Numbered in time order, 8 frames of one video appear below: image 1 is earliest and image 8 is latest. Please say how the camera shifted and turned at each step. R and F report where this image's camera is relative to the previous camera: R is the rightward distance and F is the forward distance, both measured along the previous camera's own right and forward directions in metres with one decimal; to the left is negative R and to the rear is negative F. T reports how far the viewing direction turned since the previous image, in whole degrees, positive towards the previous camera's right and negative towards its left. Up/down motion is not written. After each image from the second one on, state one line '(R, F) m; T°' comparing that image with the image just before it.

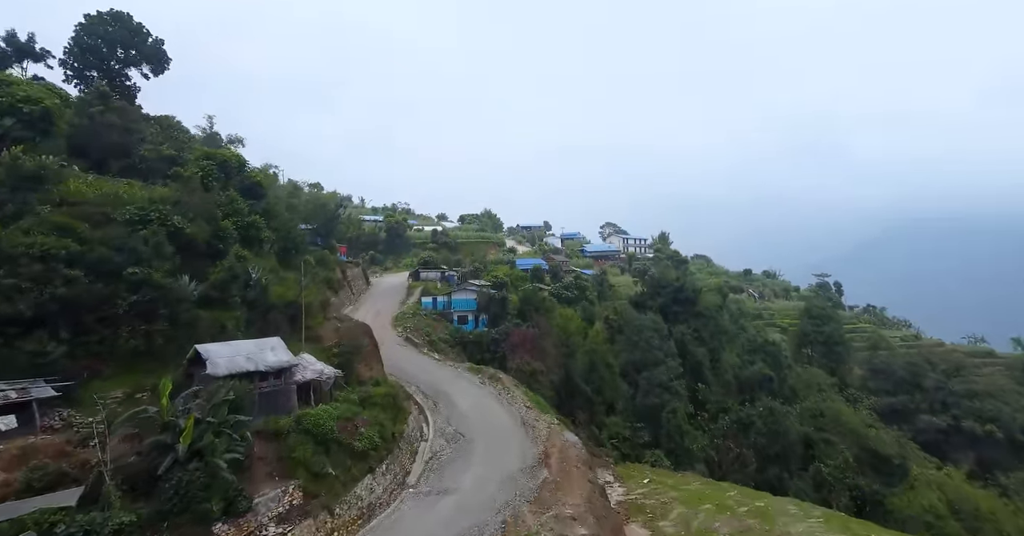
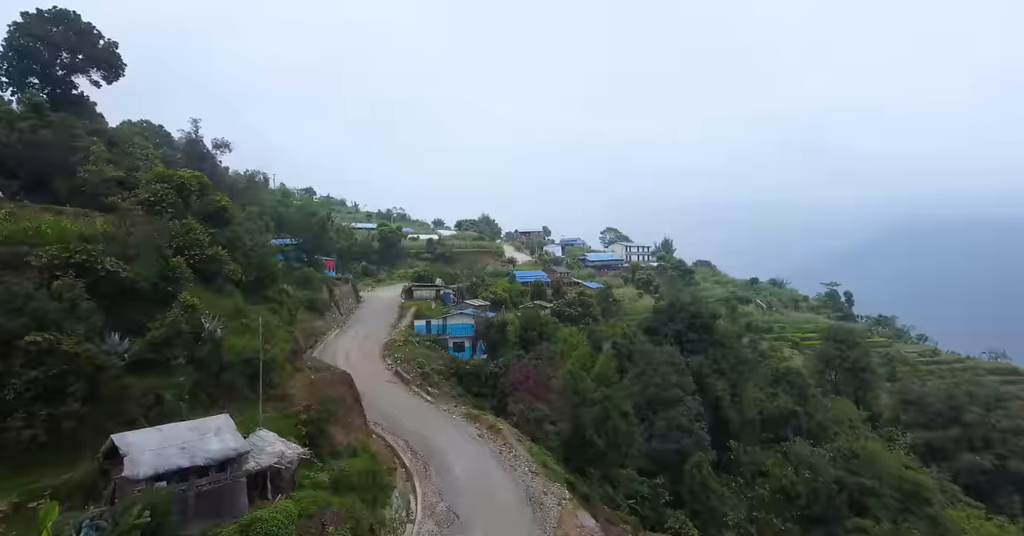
(-0.1, +1.8) m; 0°
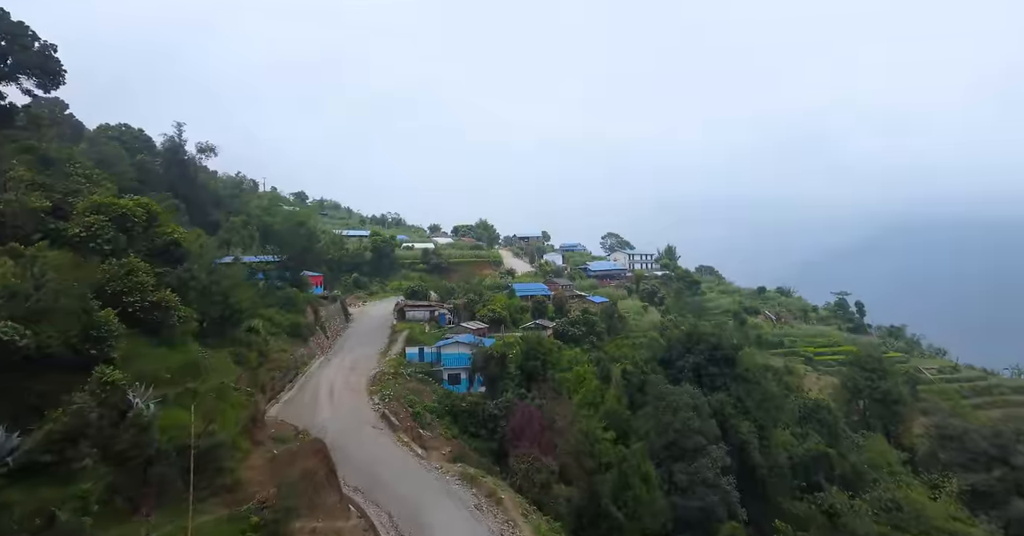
(-0.1, +1.9) m; 0°
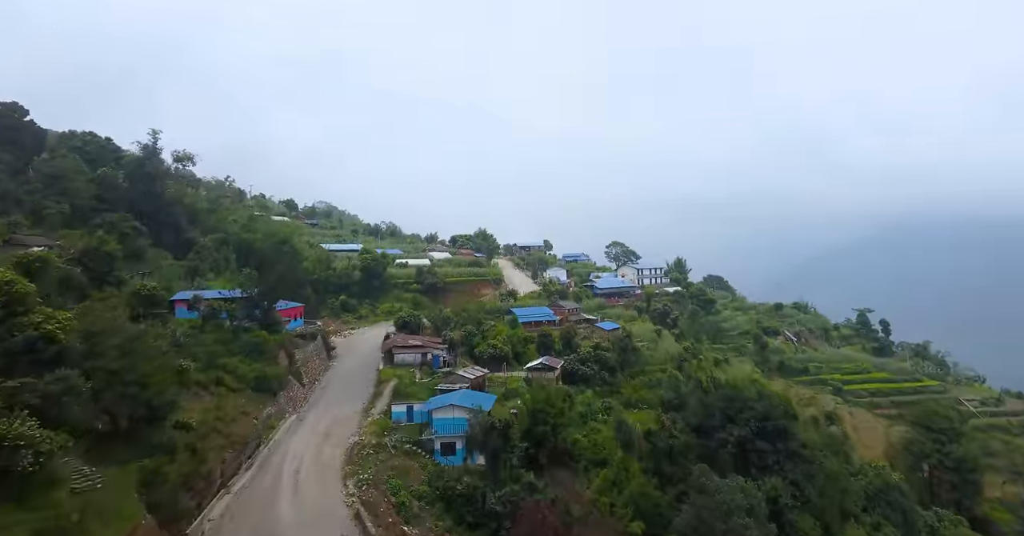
(-0.2, +3.1) m; 0°
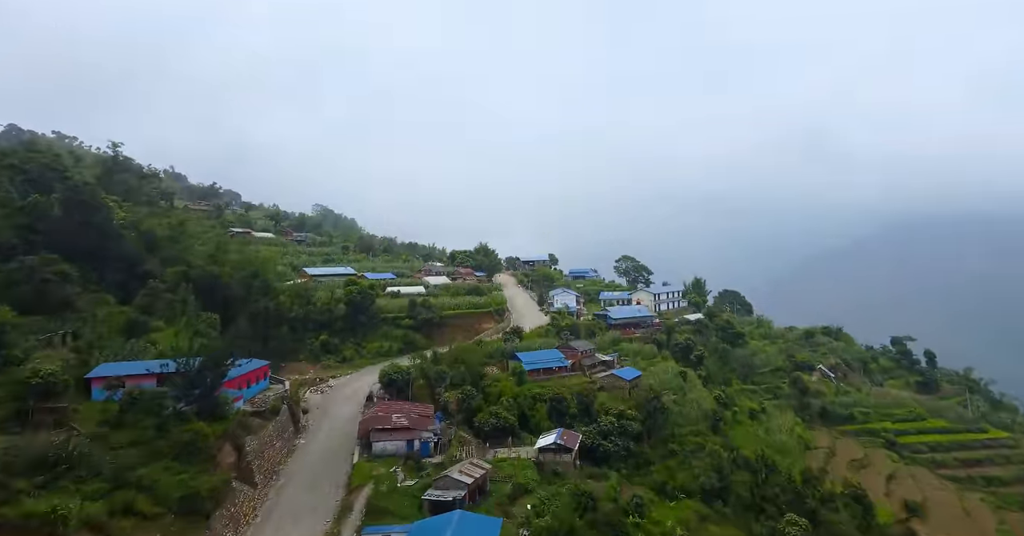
(-0.2, +4.5) m; 0°
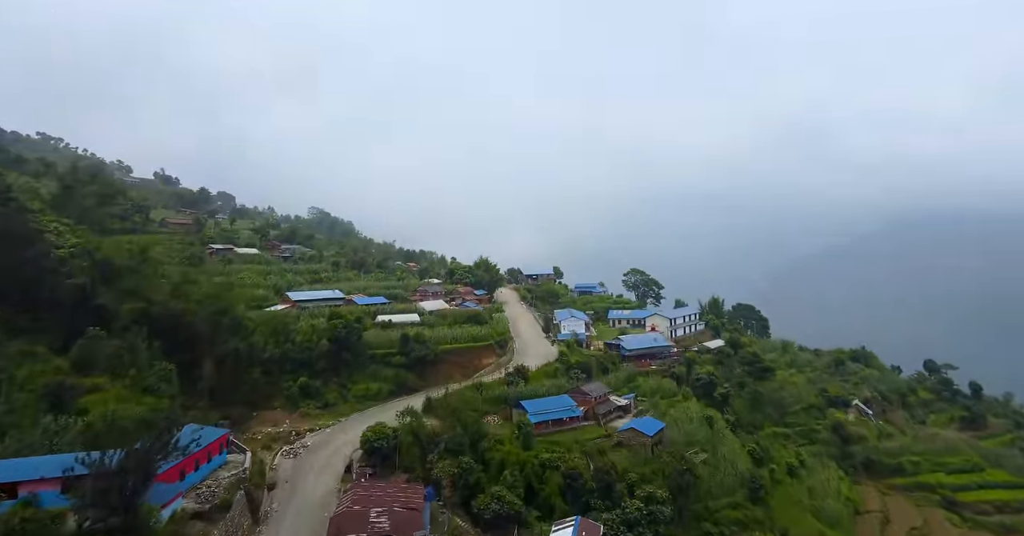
(-0.2, +3.7) m; 0°
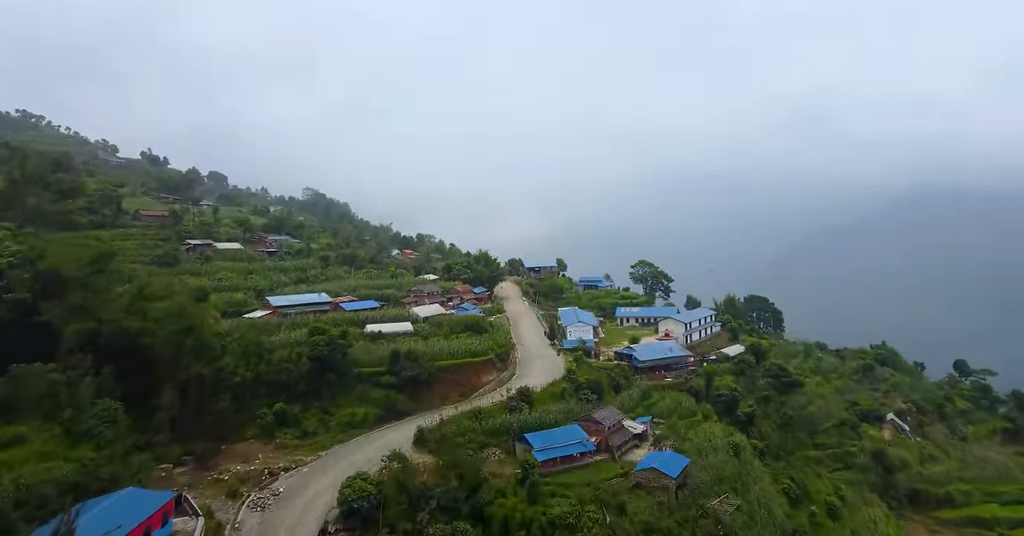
(-0.1, +3.3) m; 0°
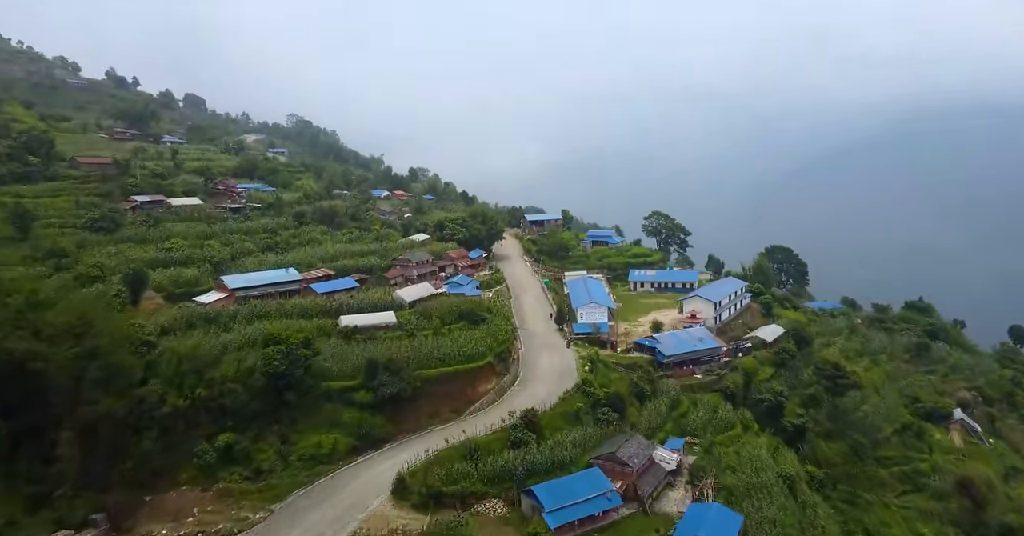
(-0.3, +5.8) m; 0°
